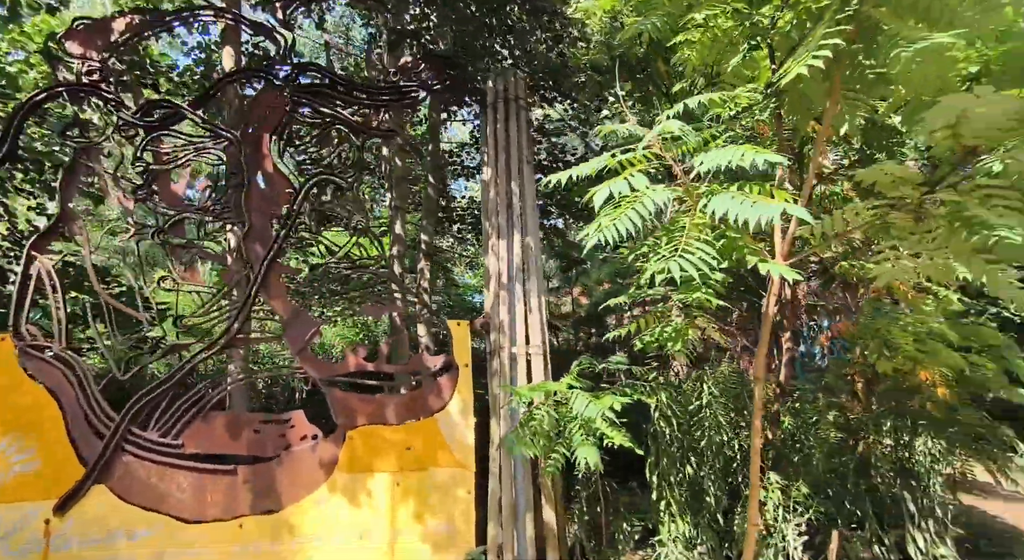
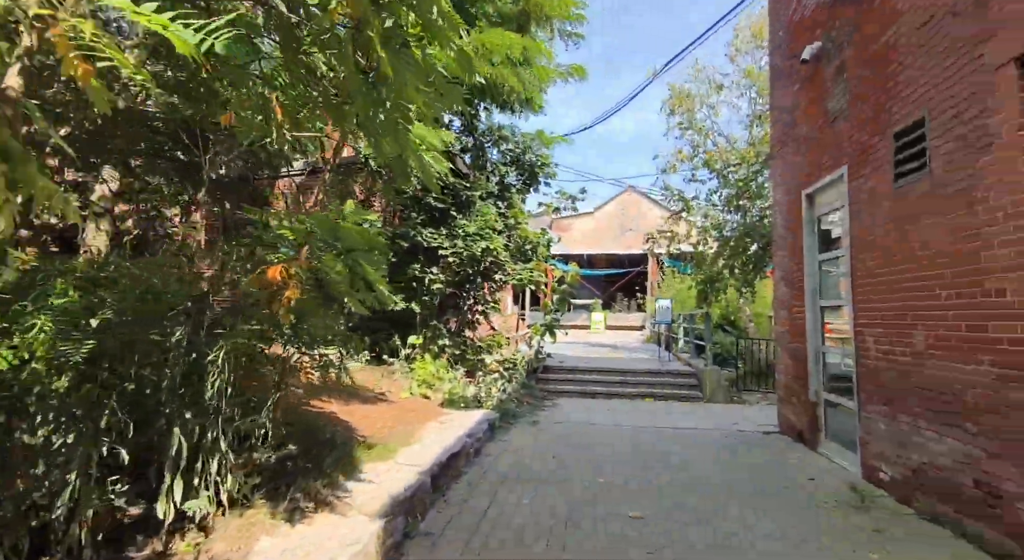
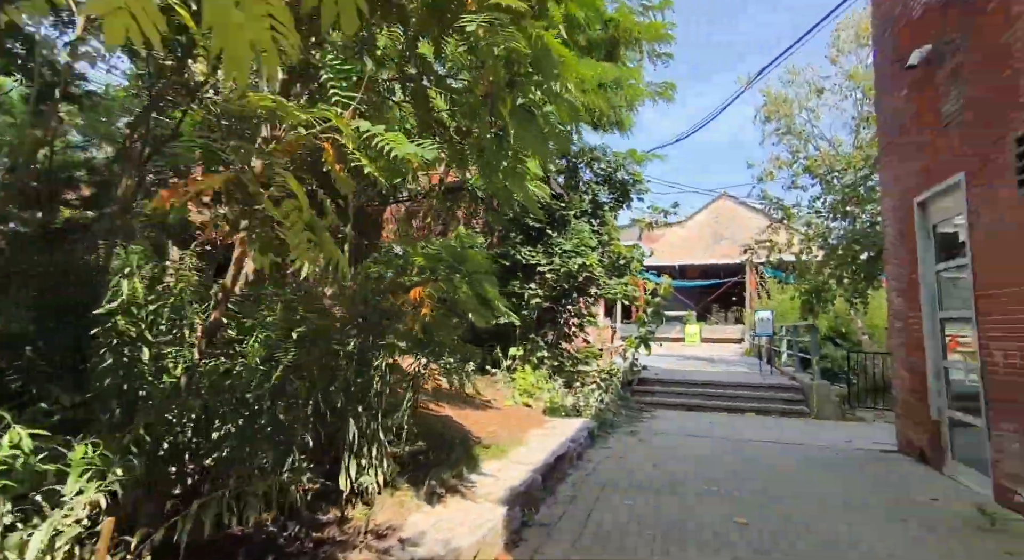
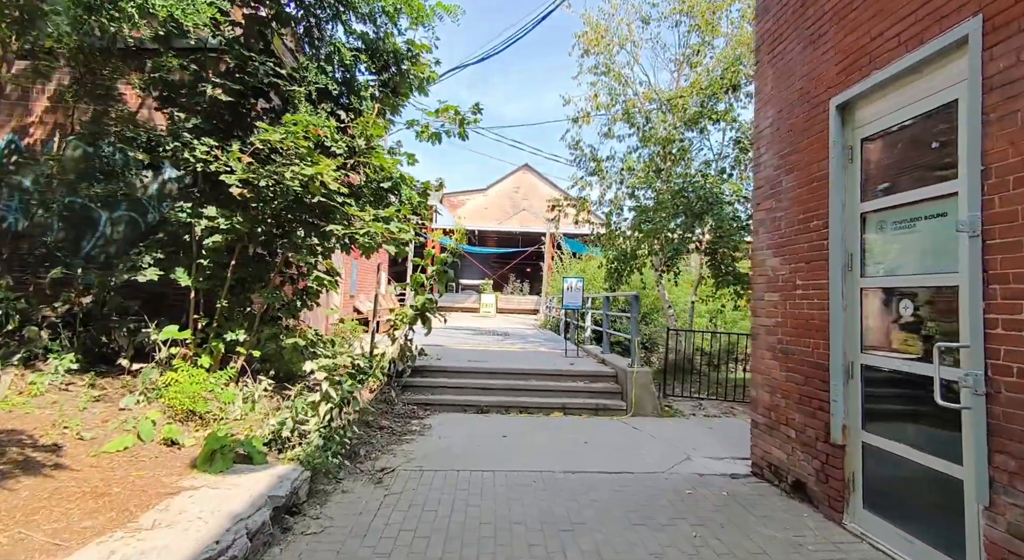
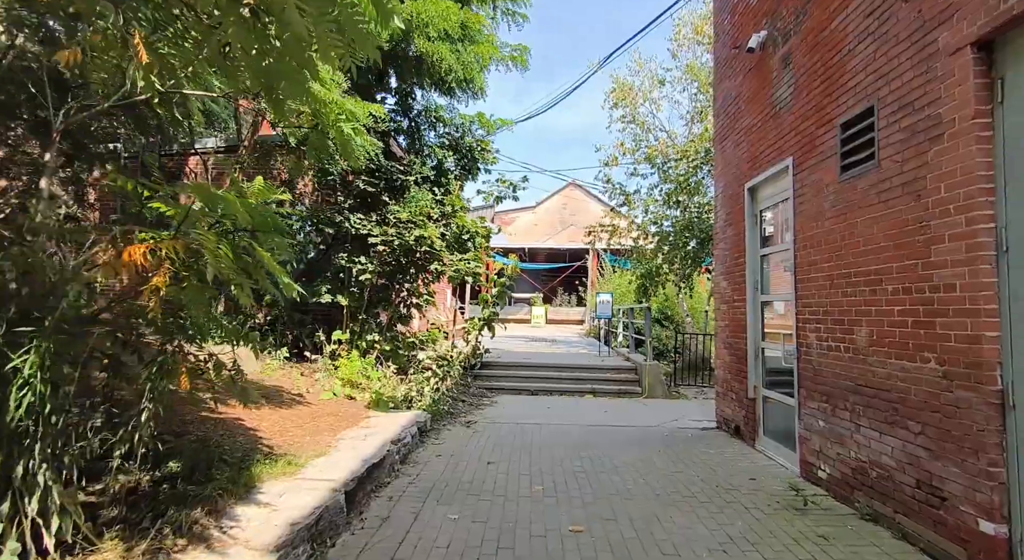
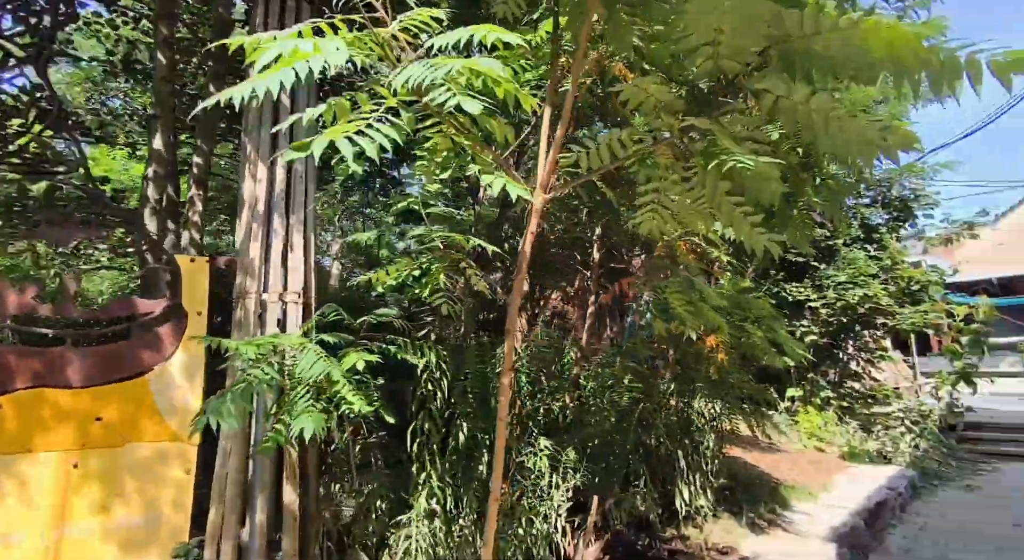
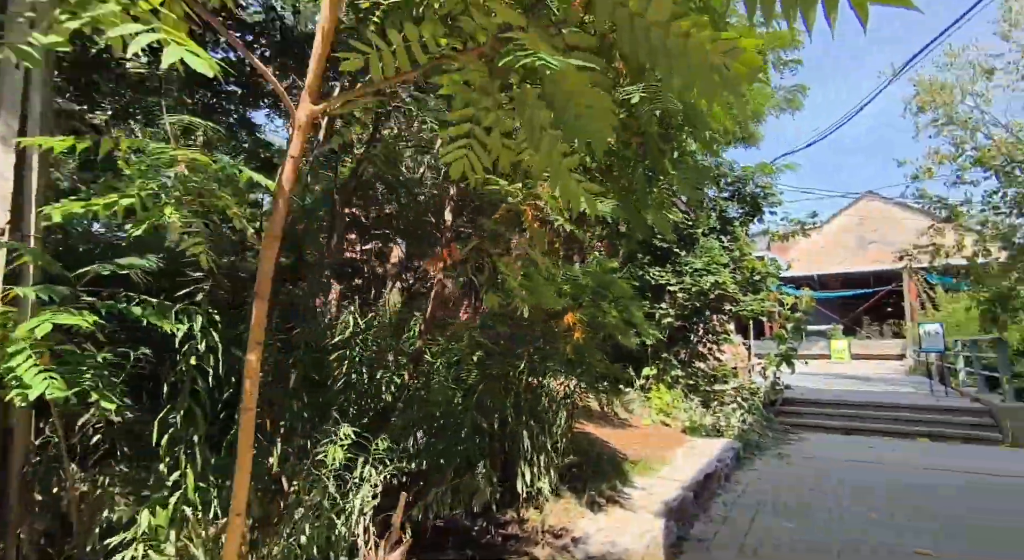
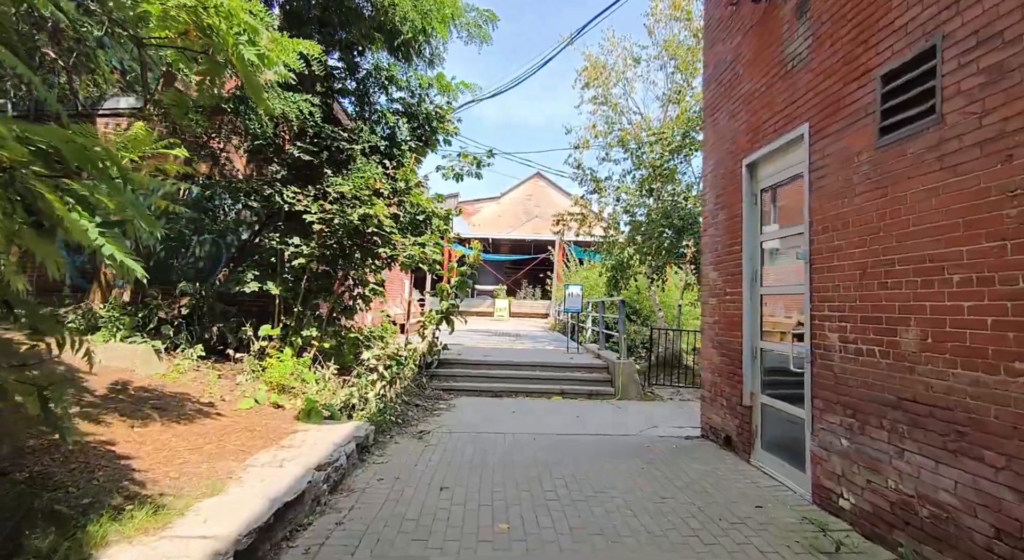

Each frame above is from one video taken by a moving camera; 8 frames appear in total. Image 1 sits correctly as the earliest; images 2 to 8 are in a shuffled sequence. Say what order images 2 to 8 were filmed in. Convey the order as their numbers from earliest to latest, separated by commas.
6, 7, 3, 2, 5, 8, 4
